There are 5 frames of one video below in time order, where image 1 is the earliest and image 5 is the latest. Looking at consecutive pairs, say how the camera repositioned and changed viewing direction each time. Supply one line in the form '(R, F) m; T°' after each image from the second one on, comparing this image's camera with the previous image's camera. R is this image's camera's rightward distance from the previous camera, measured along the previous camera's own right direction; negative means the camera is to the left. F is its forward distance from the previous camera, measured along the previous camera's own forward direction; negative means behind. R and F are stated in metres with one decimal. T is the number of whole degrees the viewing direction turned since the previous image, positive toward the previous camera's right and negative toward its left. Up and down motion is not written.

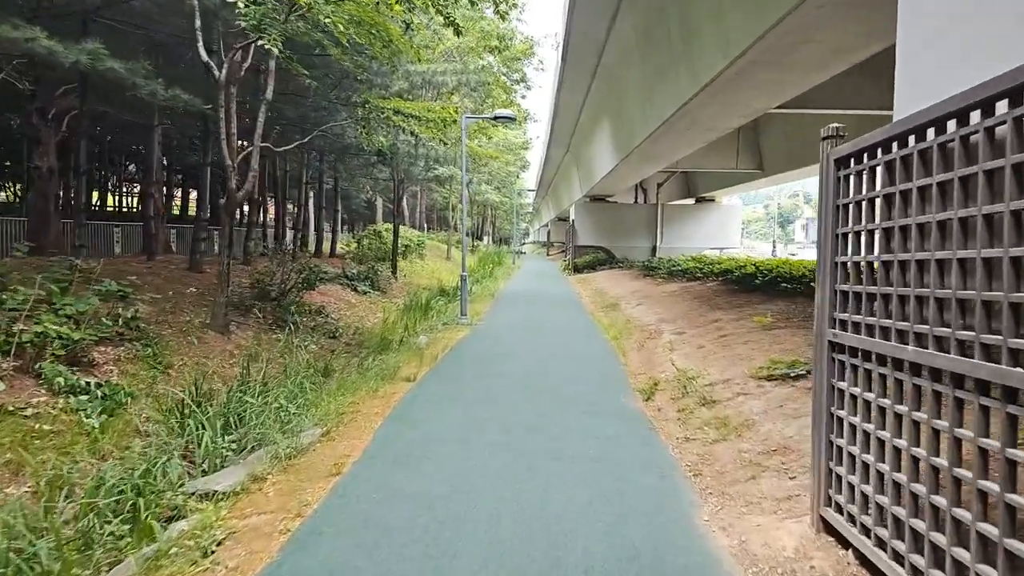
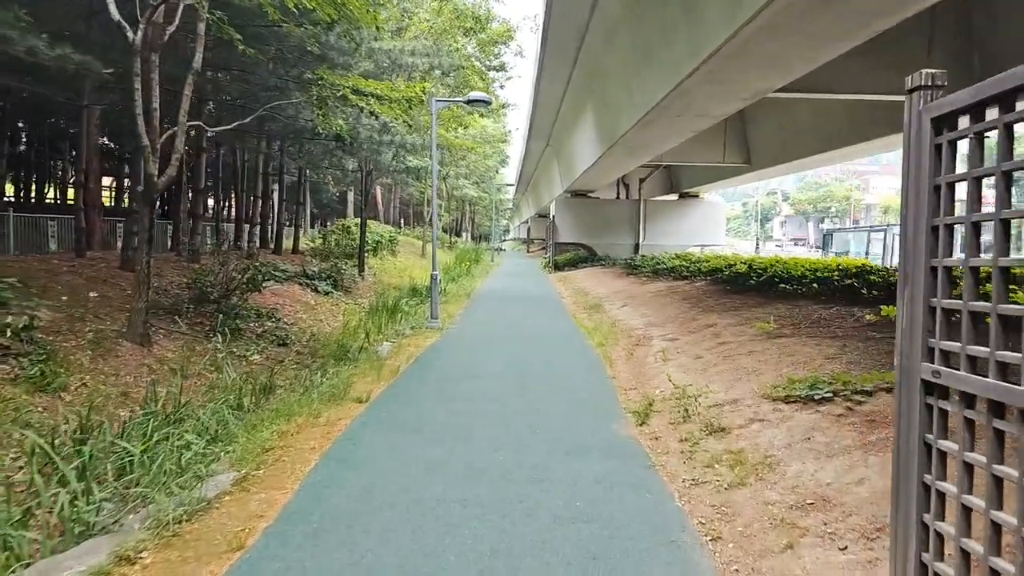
(+0.1, +1.2) m; +2°
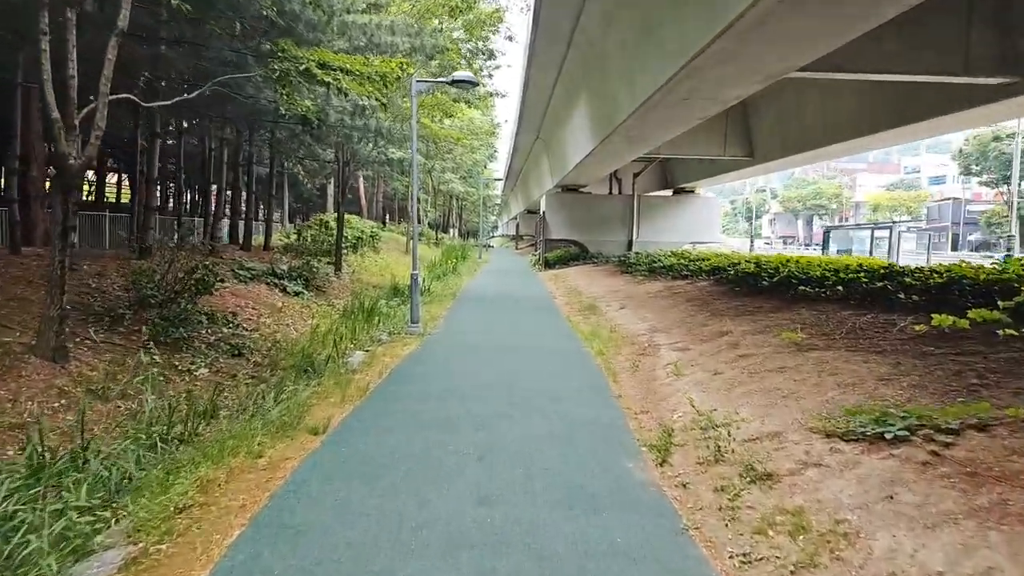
(0.0, +1.2) m; +1°
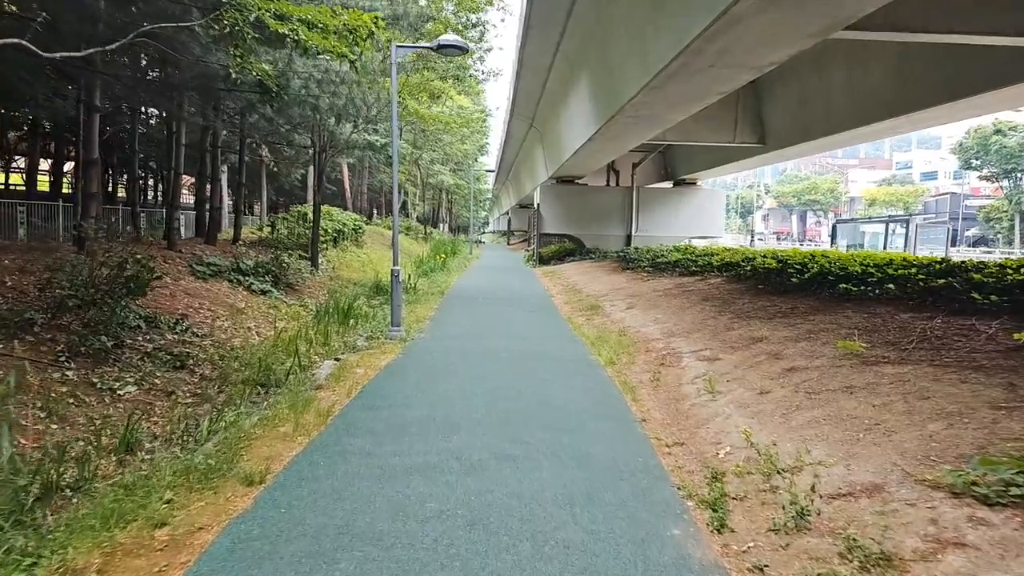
(-0.1, +1.3) m; +1°
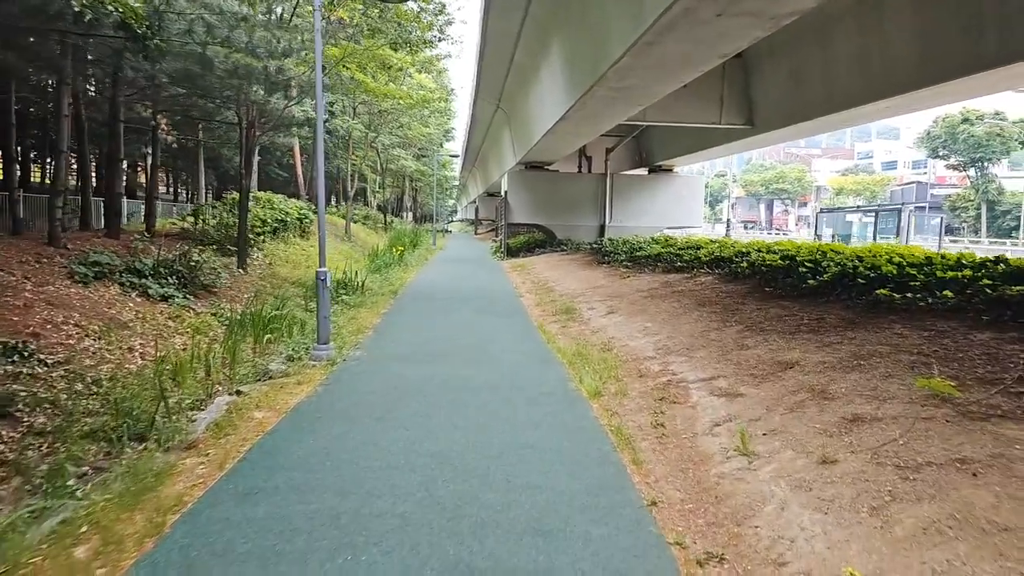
(+0.1, +1.9) m; +3°
